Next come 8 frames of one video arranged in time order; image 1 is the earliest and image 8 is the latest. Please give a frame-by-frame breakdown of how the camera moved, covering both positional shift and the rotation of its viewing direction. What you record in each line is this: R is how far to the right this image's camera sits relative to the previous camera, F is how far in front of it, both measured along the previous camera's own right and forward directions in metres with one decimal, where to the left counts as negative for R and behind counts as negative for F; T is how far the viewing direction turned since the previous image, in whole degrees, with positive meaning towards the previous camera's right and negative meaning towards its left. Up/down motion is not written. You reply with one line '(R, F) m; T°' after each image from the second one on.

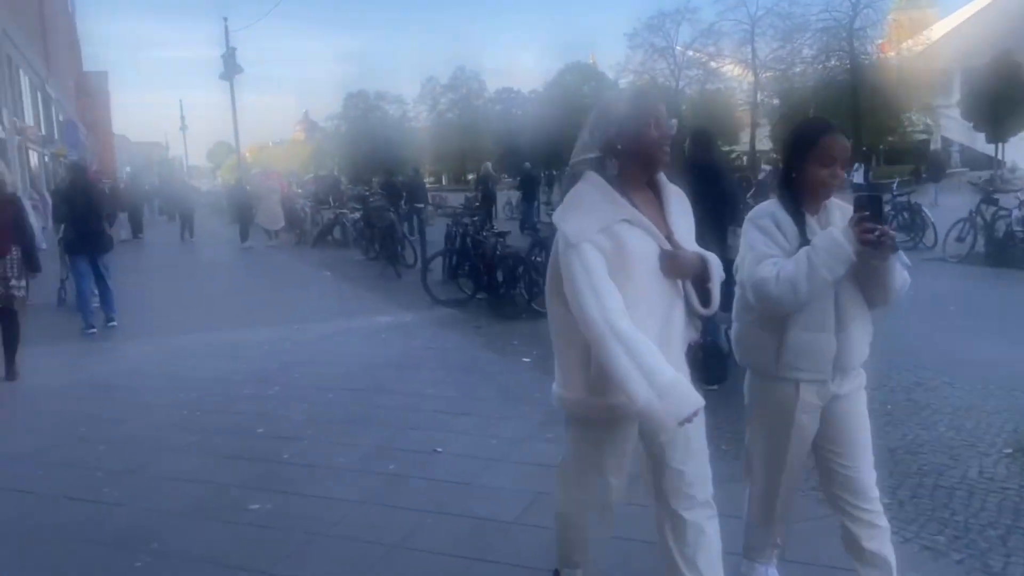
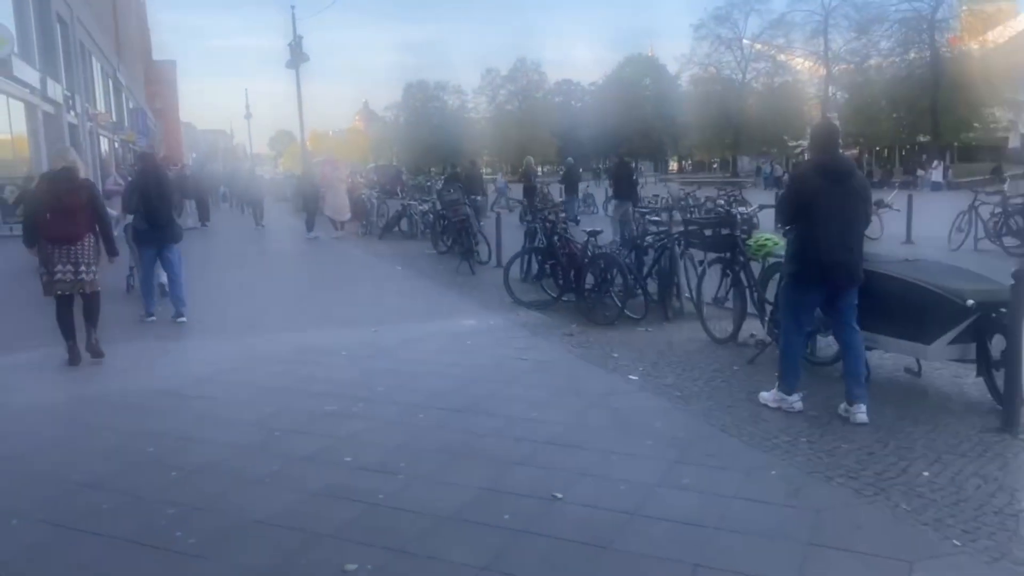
(-0.5, +0.7) m; -4°
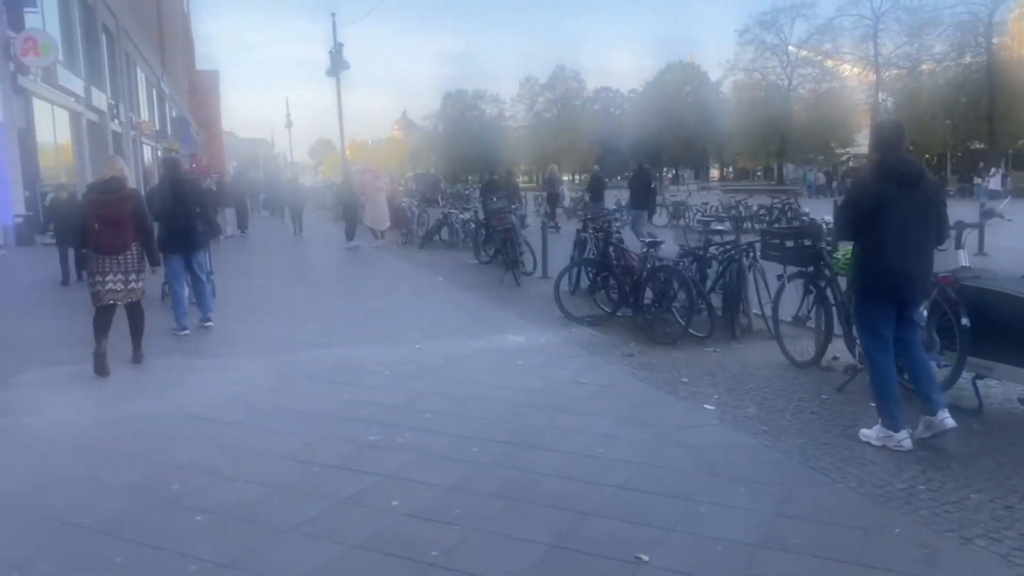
(-0.2, +0.7) m; -2°
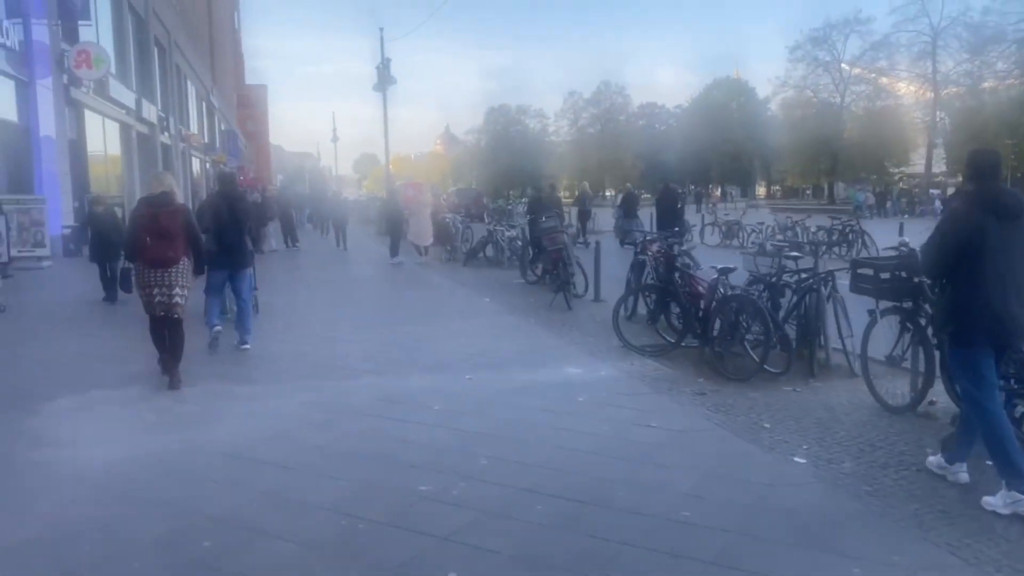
(-0.2, +0.6) m; -3°
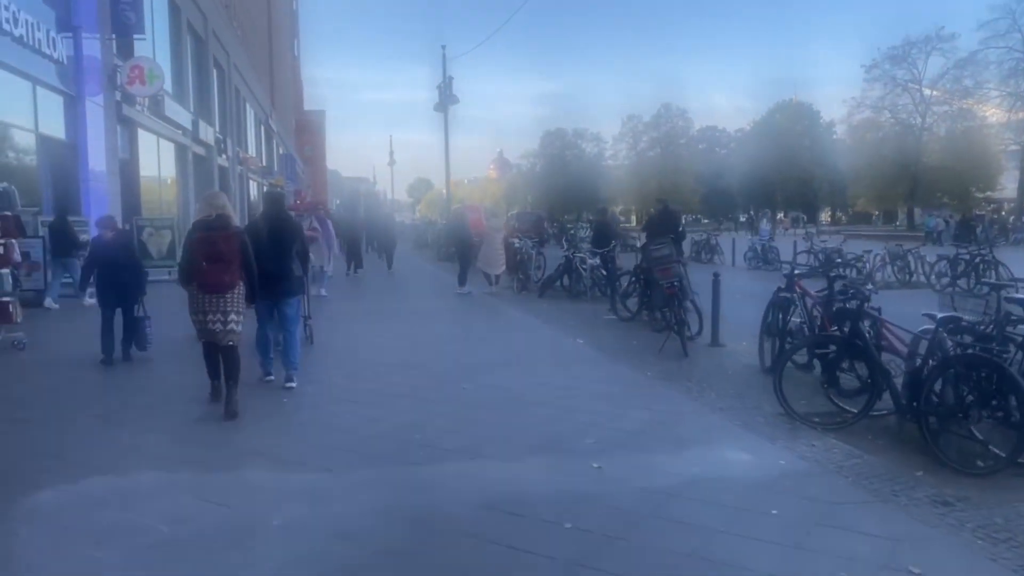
(-0.6, +2.1) m; -4°
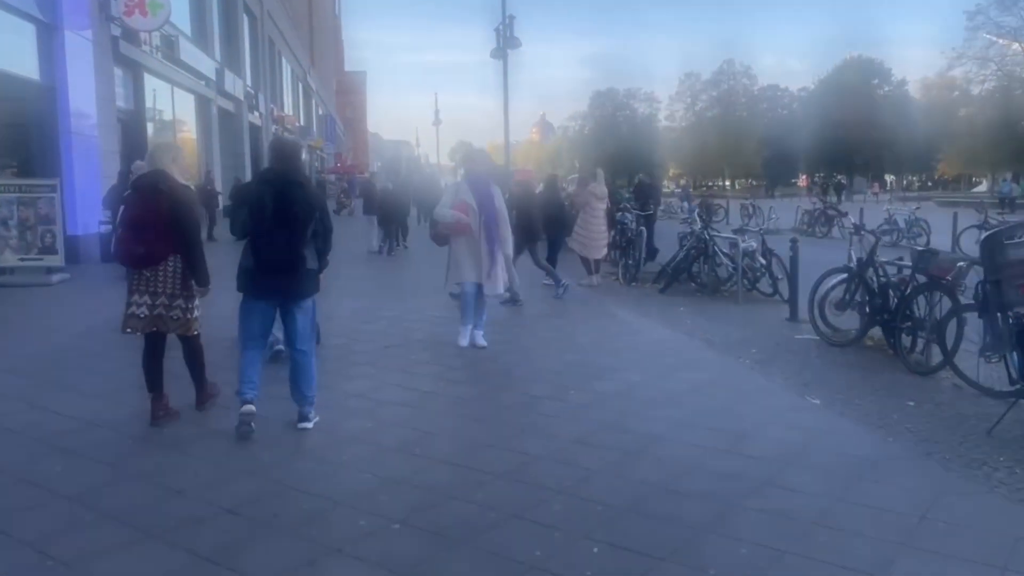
(-1.1, +4.8) m; -3°
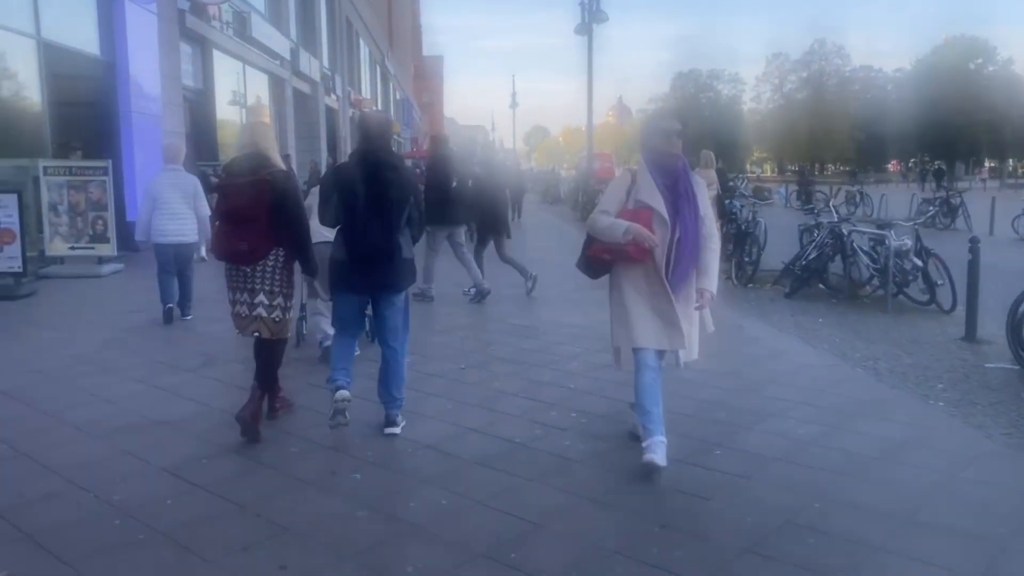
(-0.3, +1.7) m; -5°
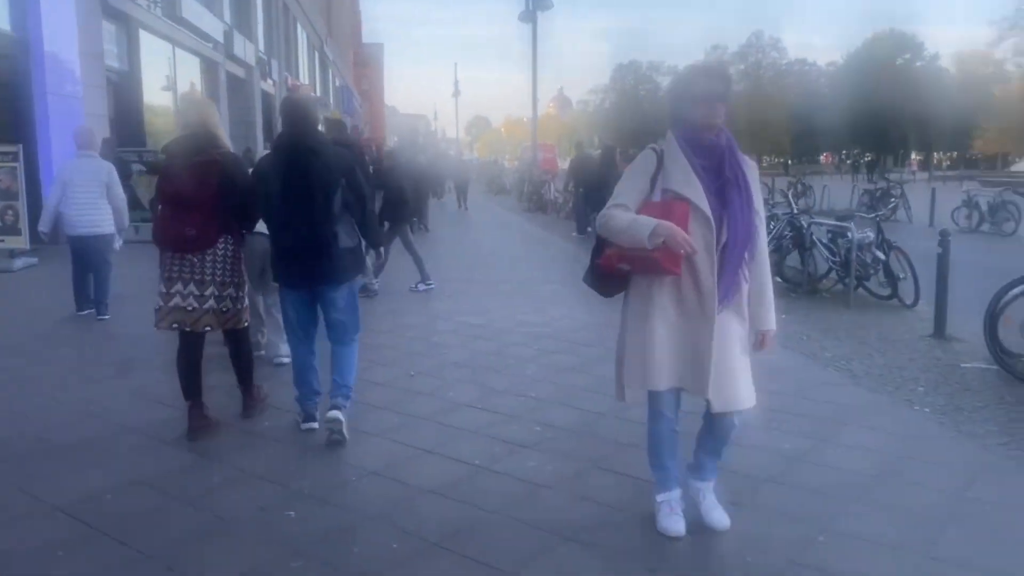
(-0.1, +0.6) m; +4°
